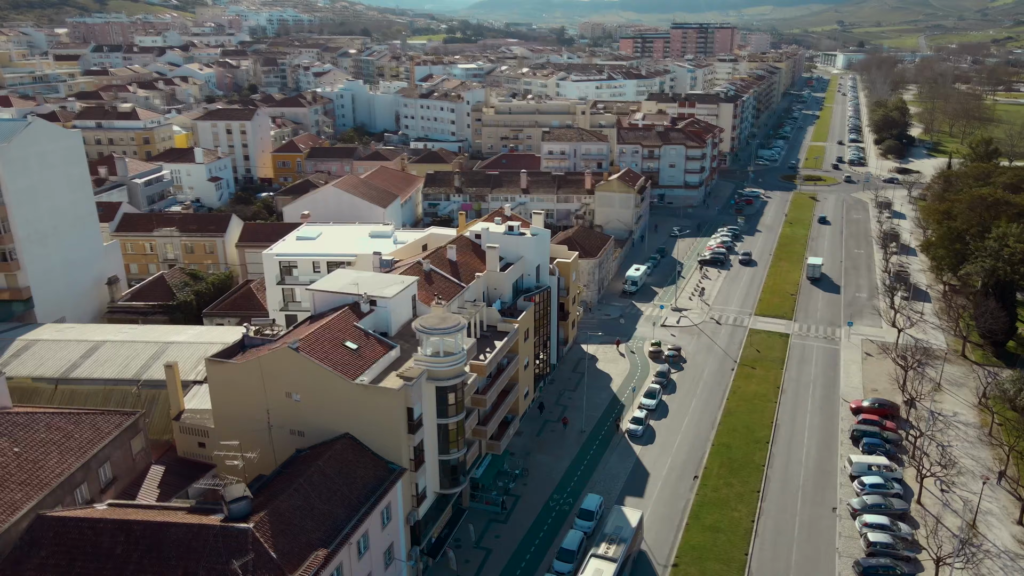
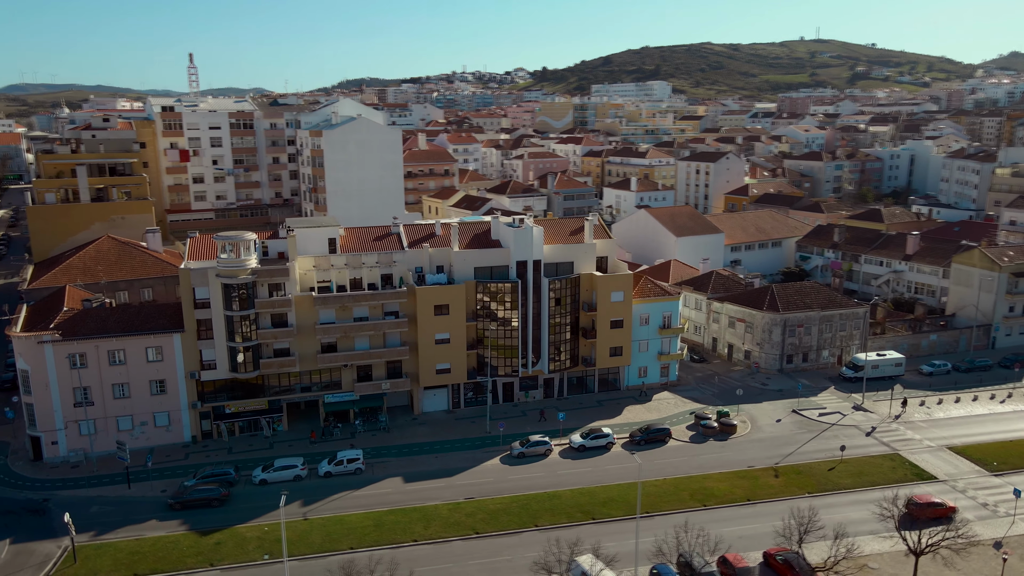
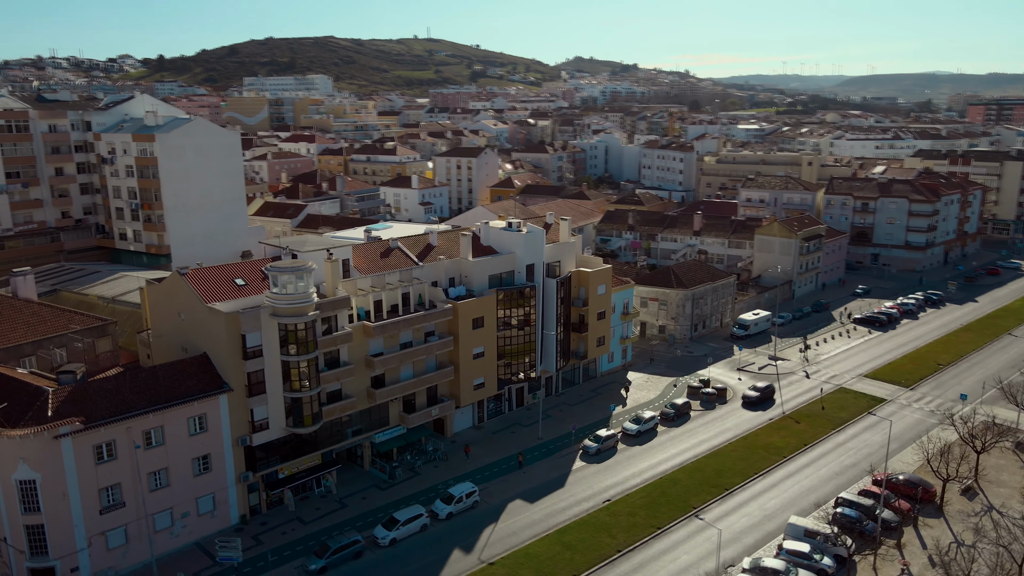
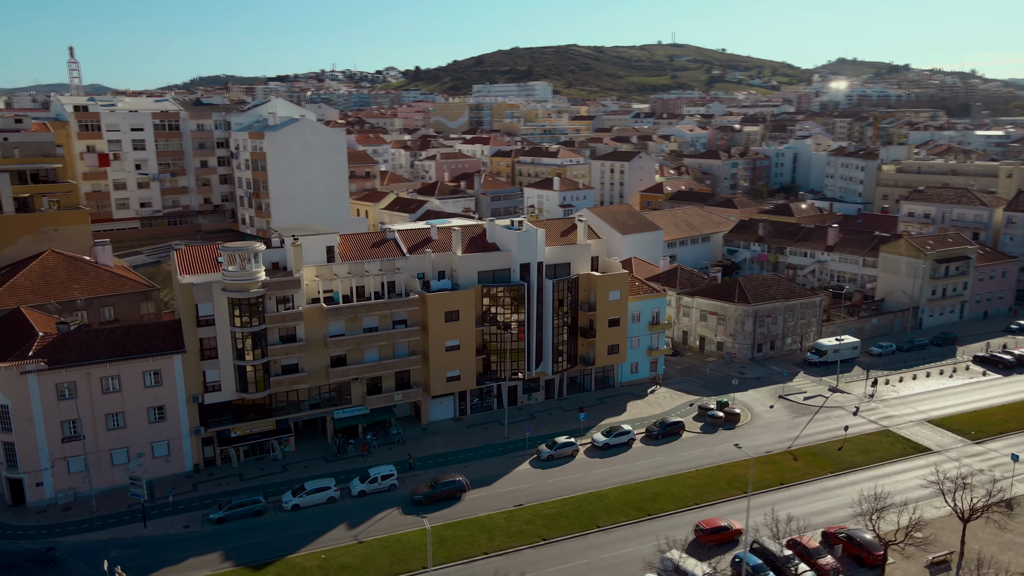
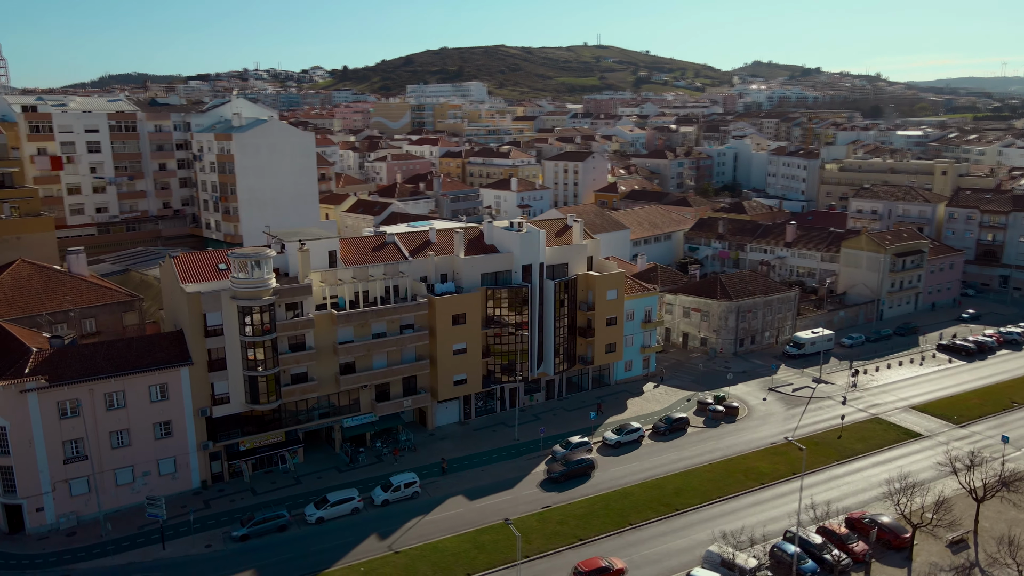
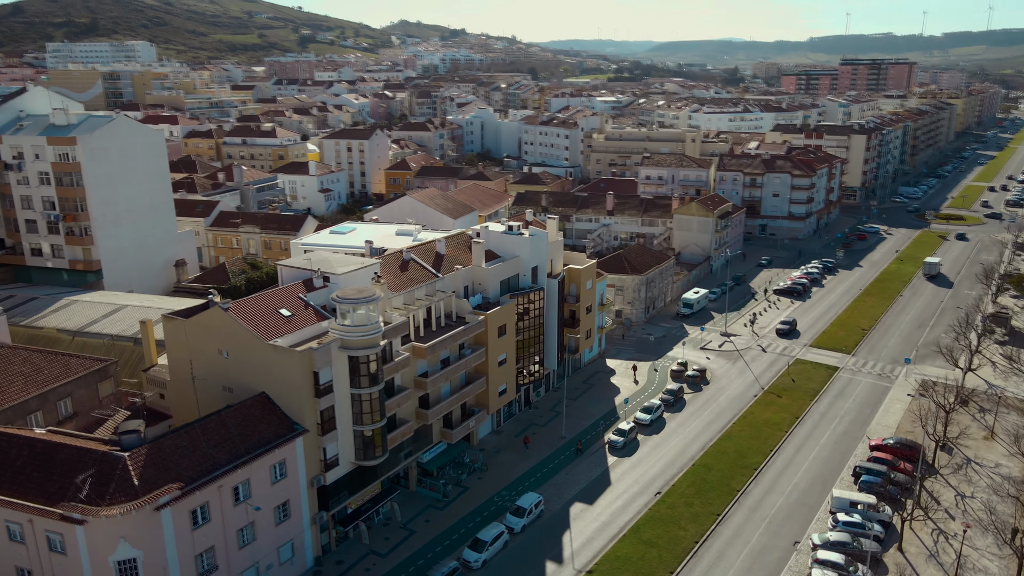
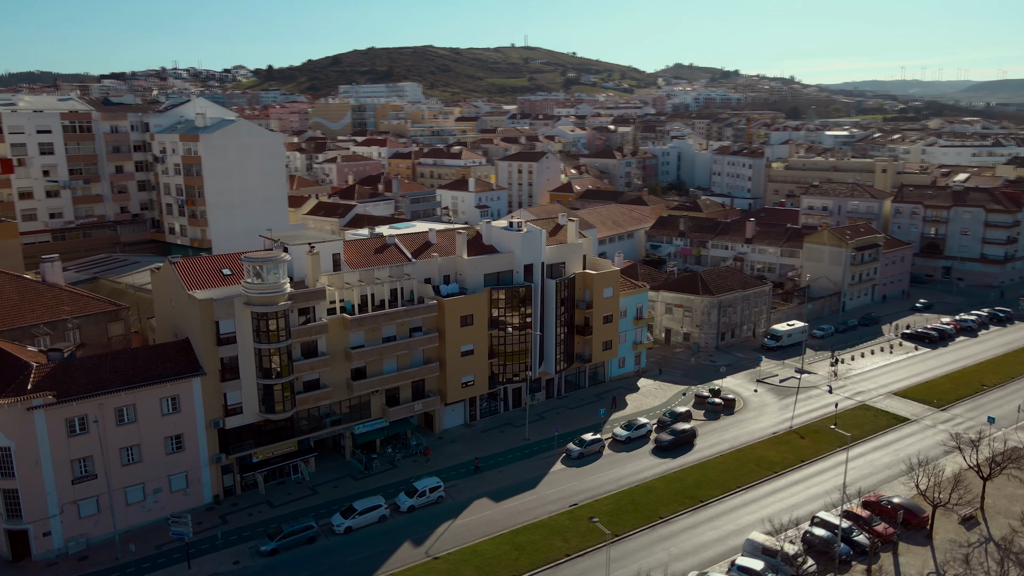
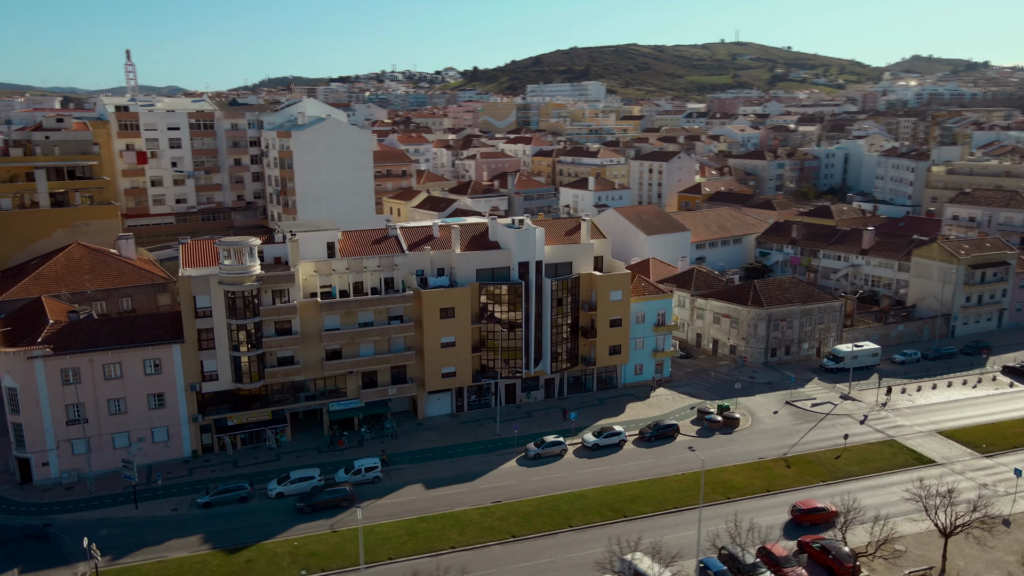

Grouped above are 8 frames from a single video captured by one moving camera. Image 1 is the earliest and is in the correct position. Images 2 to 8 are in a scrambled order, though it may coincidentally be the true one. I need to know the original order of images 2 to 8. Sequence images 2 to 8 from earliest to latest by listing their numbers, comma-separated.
6, 3, 7, 5, 4, 8, 2
